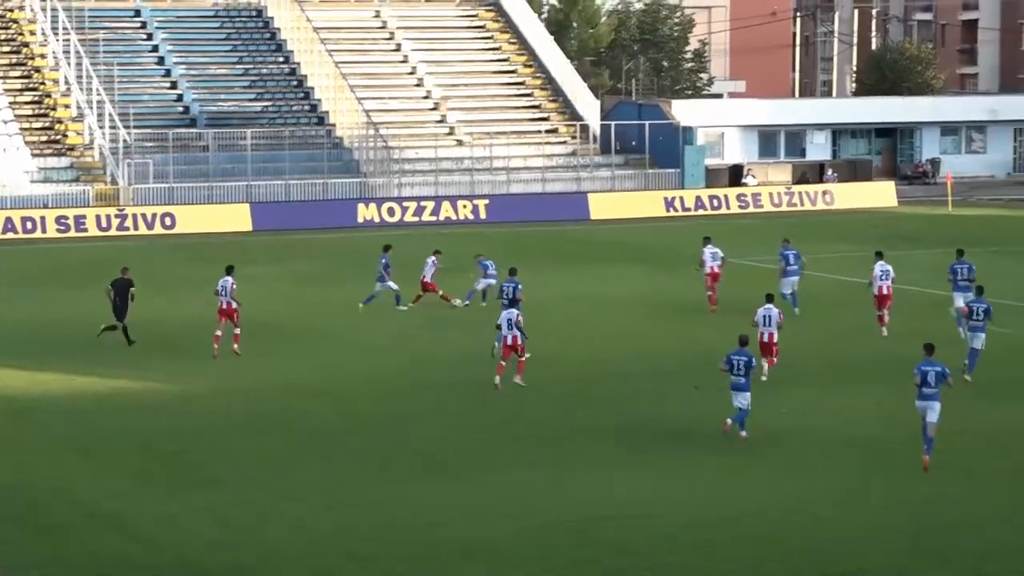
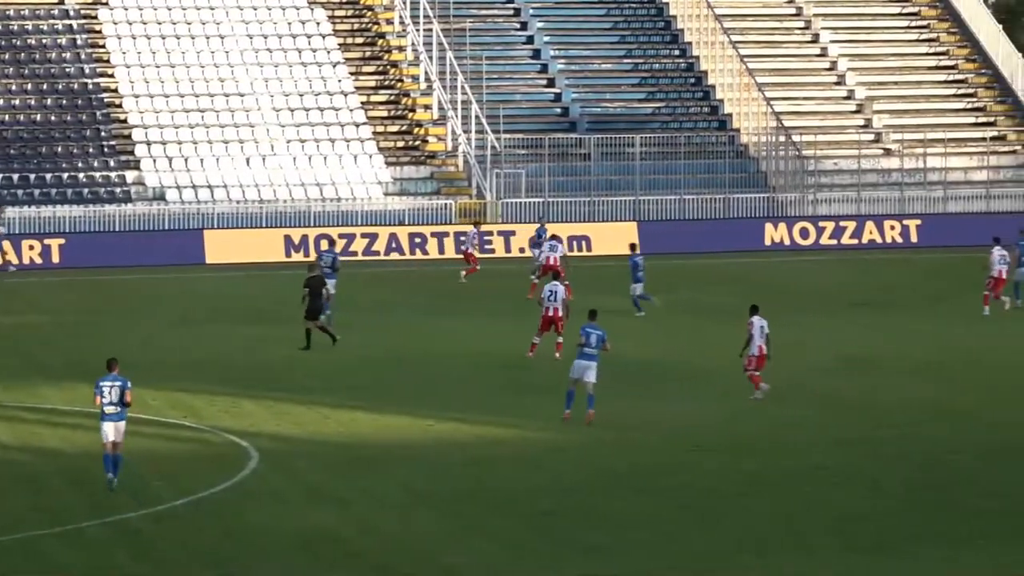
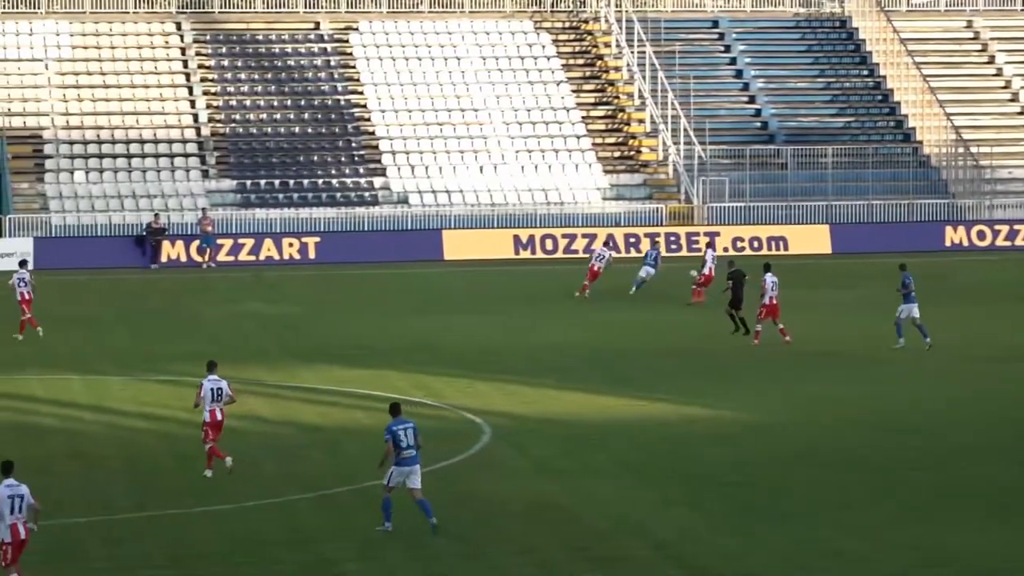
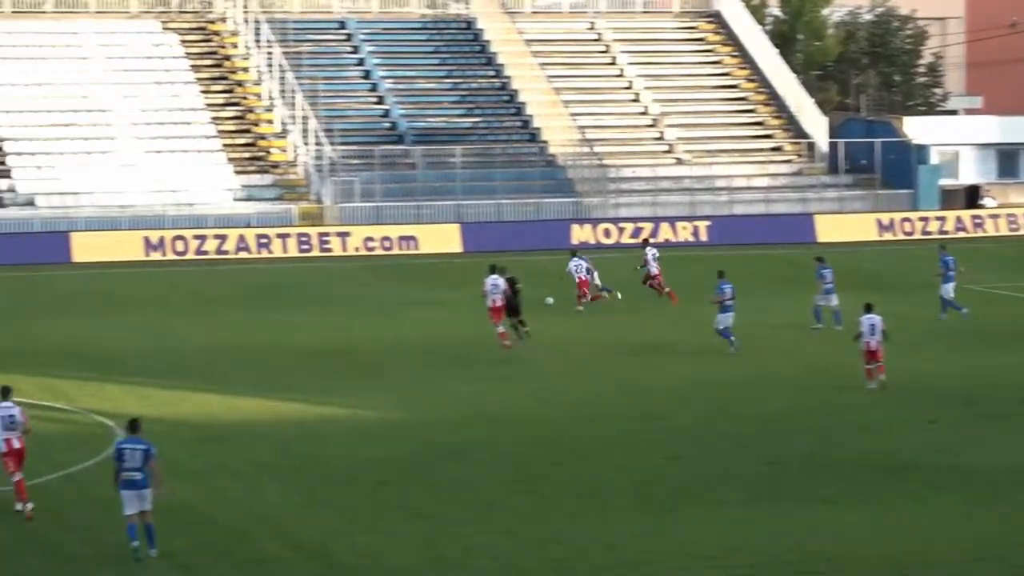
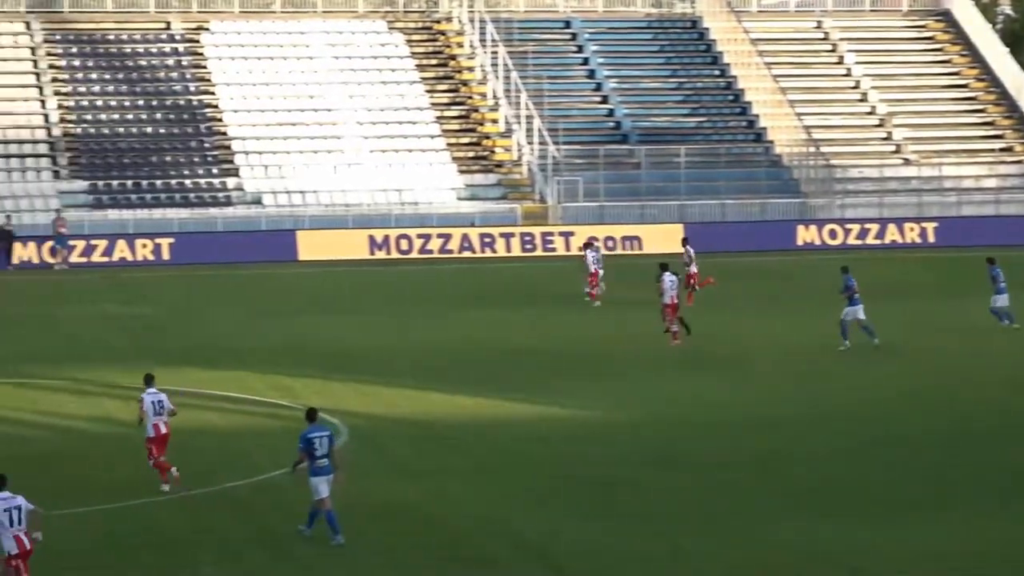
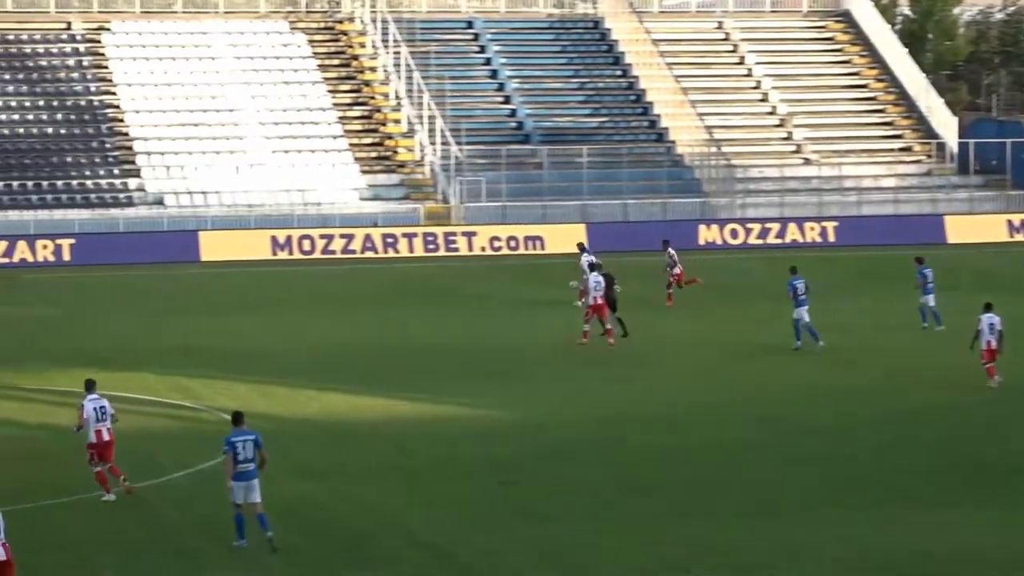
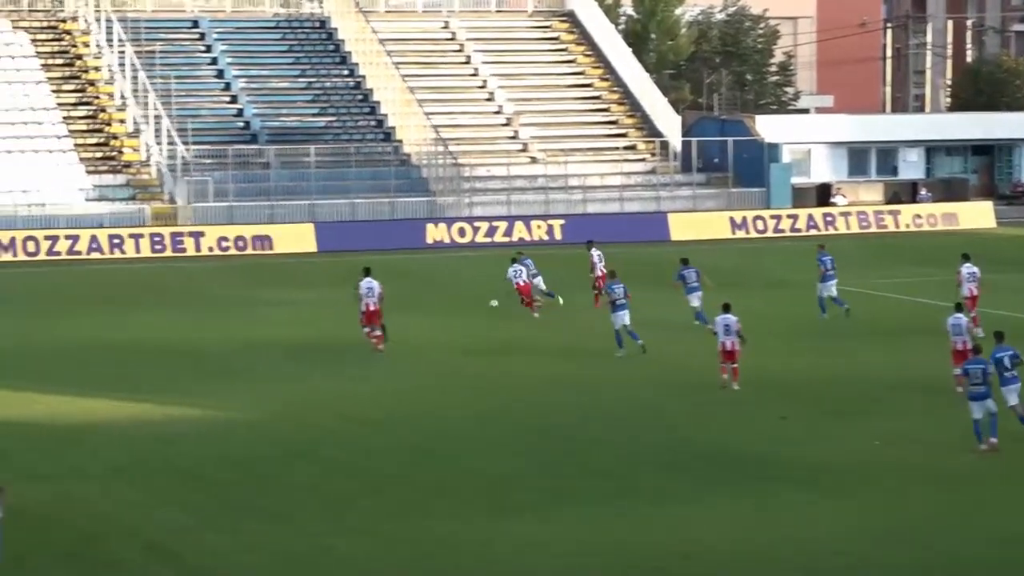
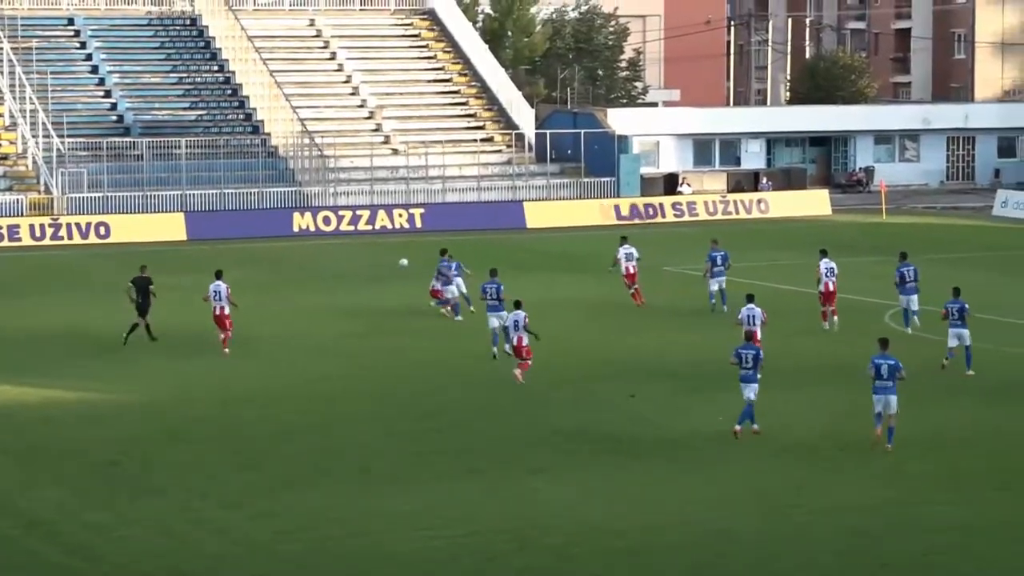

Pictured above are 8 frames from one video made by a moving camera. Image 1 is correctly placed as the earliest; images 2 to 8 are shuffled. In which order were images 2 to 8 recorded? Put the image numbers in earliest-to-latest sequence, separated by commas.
8, 7, 4, 6, 5, 3, 2
